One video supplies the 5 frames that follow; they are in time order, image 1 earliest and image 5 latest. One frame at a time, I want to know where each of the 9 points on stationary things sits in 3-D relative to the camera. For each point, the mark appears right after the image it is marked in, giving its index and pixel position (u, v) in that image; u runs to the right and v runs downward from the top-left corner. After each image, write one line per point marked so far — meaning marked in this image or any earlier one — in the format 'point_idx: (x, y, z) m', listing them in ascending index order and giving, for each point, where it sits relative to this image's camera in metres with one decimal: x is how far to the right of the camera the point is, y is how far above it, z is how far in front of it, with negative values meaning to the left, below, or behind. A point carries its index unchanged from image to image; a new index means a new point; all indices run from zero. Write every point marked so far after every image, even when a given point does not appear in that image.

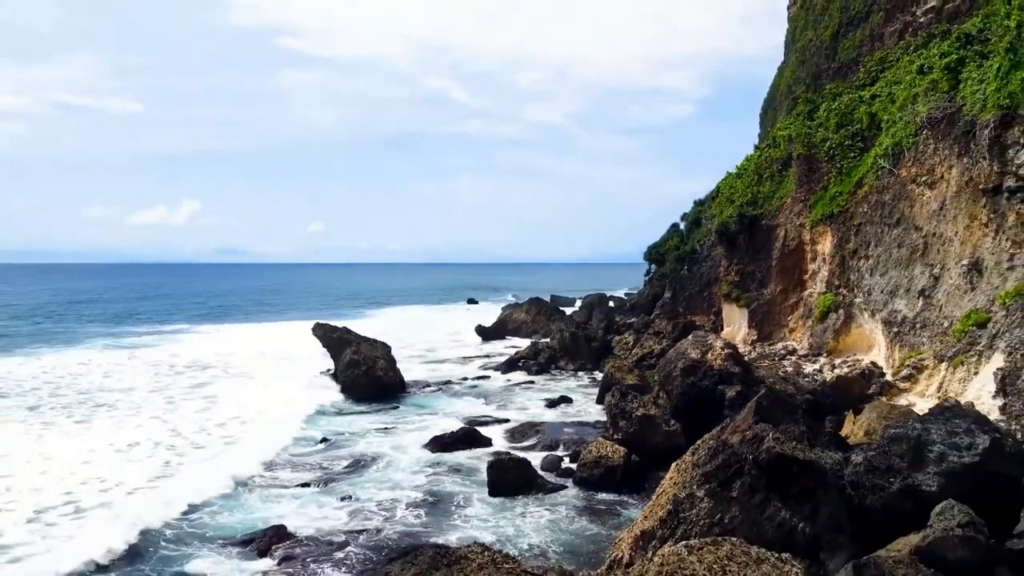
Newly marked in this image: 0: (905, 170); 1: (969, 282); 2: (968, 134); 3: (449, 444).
0: (+11.0, +3.3, +18.6) m
1: (+10.2, +0.2, +14.9) m
2: (+10.9, +3.7, +16.0) m
3: (-1.6, -3.9, +16.6) m
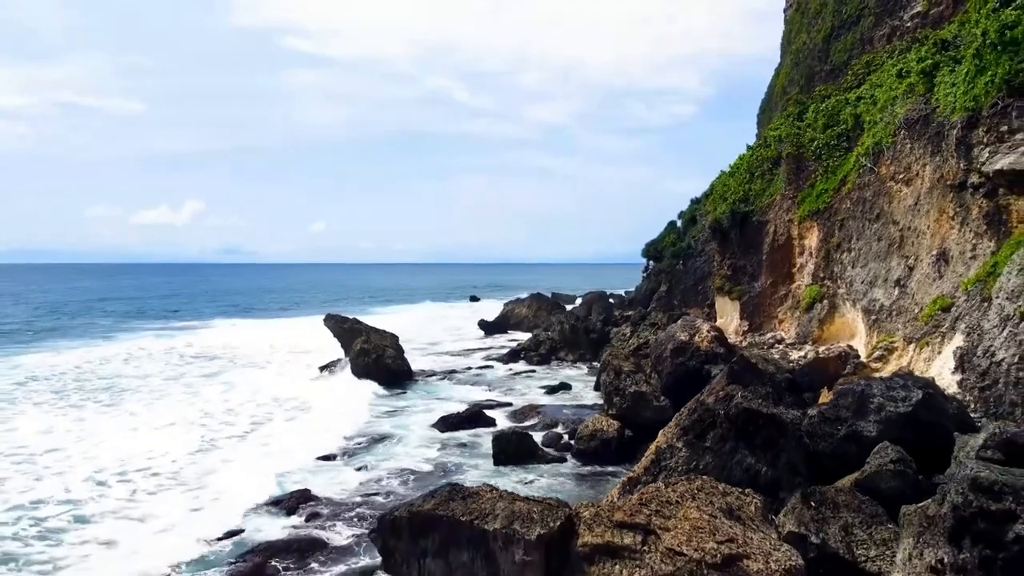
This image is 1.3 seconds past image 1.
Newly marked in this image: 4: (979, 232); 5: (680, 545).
0: (+11.0, +3.6, +19.8) m
1: (+10.2, +0.4, +16.0) m
2: (+11.0, +3.9, +17.2) m
3: (-1.5, -3.6, +17.8) m
4: (+10.4, +1.2, +14.9) m
5: (+1.7, -2.5, +6.5) m
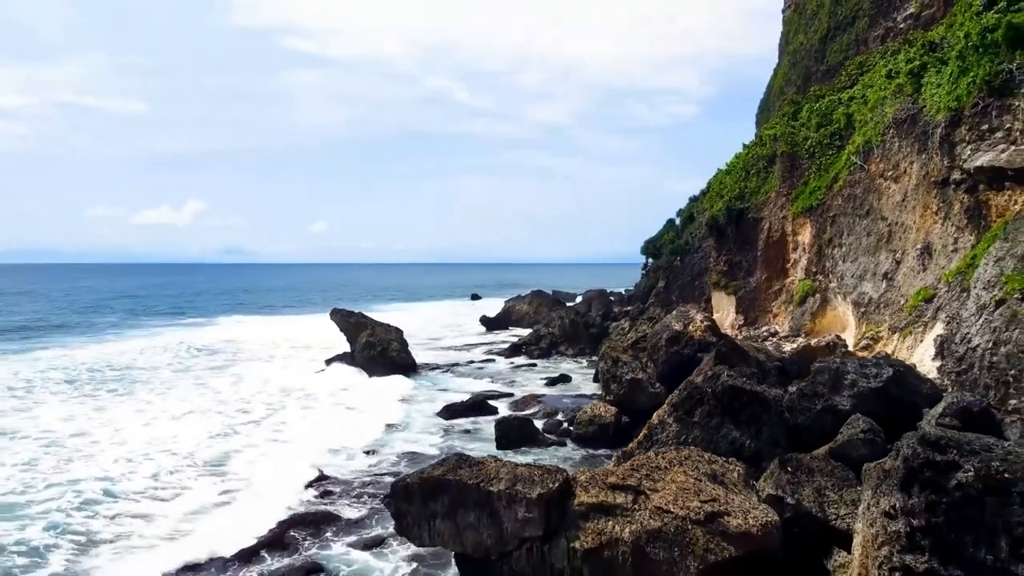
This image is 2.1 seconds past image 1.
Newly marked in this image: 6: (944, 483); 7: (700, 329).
0: (+11.1, +3.8, +20.5) m
1: (+10.3, +0.6, +16.7) m
2: (+11.1, +4.1, +17.9) m
3: (-1.4, -3.4, +18.5) m
4: (+10.4, +1.4, +15.5) m
5: (+1.7, -2.3, +7.2) m
6: (+3.6, -1.6, +5.6) m
7: (+4.5, -1.0, +16.0) m
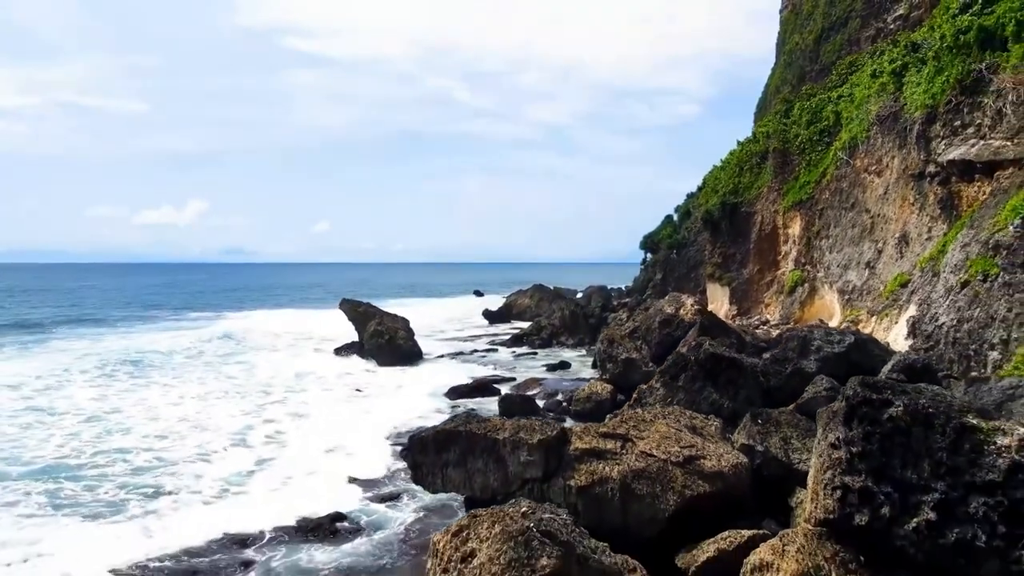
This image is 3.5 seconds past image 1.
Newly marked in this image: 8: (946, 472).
0: (+11.2, +4.1, +21.5) m
1: (+10.3, +1.0, +17.8) m
2: (+11.1, +4.5, +18.9) m
3: (-1.4, -3.1, +19.6) m
4: (+10.5, +1.8, +16.6) m
5: (+1.7, -2.0, +8.3) m
6: (+3.7, -1.3, +6.7) m
7: (+4.6, -0.6, +17.1) m
8: (+4.1, -1.7, +6.3) m
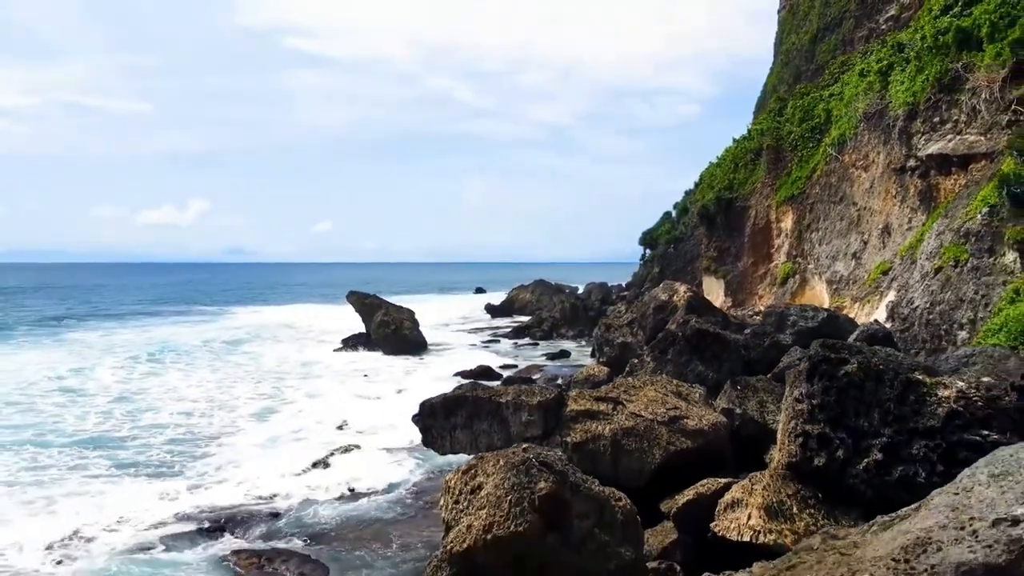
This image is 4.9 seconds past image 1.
0: (+11.2, +4.4, +22.4) m
1: (+10.4, +1.3, +18.7) m
2: (+11.2, +4.8, +19.8) m
3: (-1.3, -2.7, +20.5) m
4: (+10.6, +2.1, +17.5) m
5: (+1.8, -1.7, +9.2) m
6: (+3.7, -1.0, +7.6) m
7: (+4.6, -0.3, +18.0) m
8: (+4.1, -1.4, +7.2) m
